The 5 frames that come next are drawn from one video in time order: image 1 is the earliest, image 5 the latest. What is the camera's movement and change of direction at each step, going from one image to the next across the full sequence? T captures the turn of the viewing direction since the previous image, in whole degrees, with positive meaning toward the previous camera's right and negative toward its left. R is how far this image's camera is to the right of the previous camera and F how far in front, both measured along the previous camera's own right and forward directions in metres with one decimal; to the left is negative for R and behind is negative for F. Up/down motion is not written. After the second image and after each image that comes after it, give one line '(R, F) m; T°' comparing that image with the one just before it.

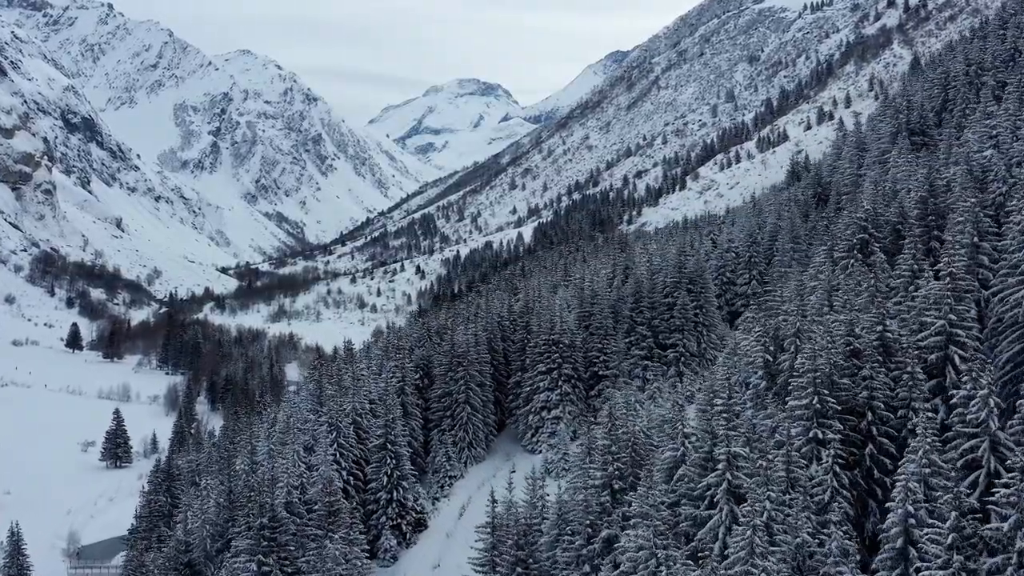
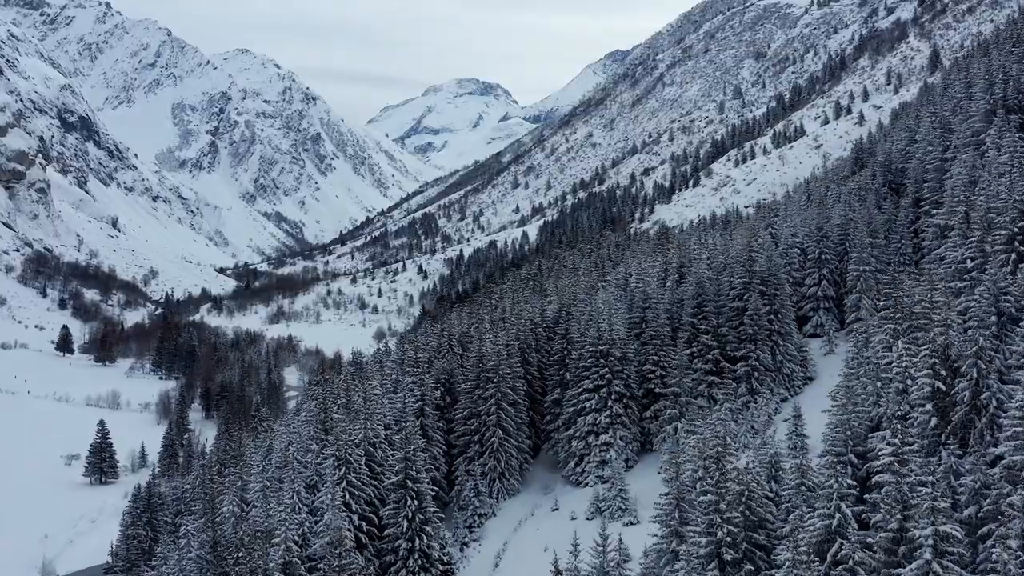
(-2.9, +9.6) m; 0°
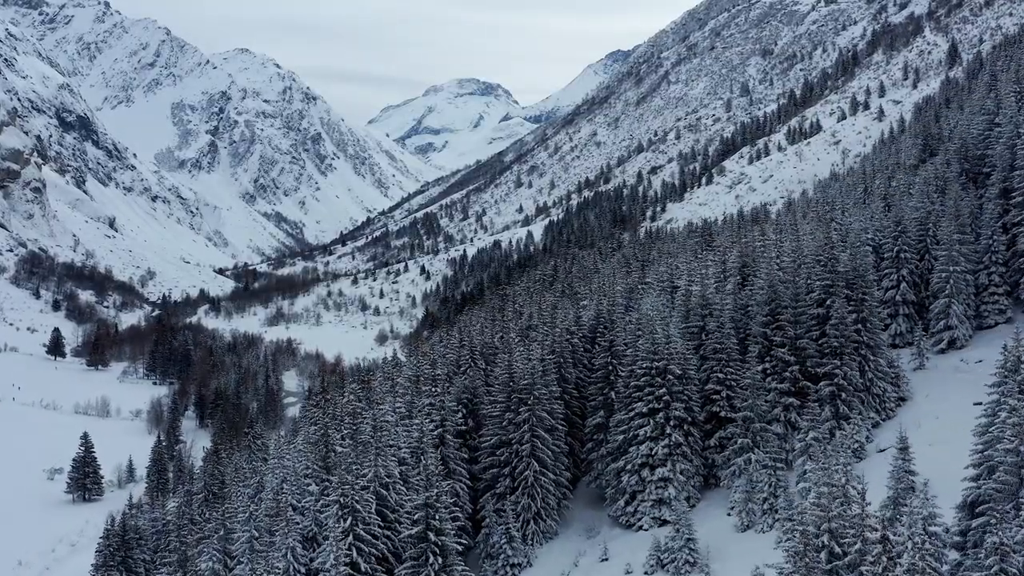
(-2.2, +8.4) m; 0°
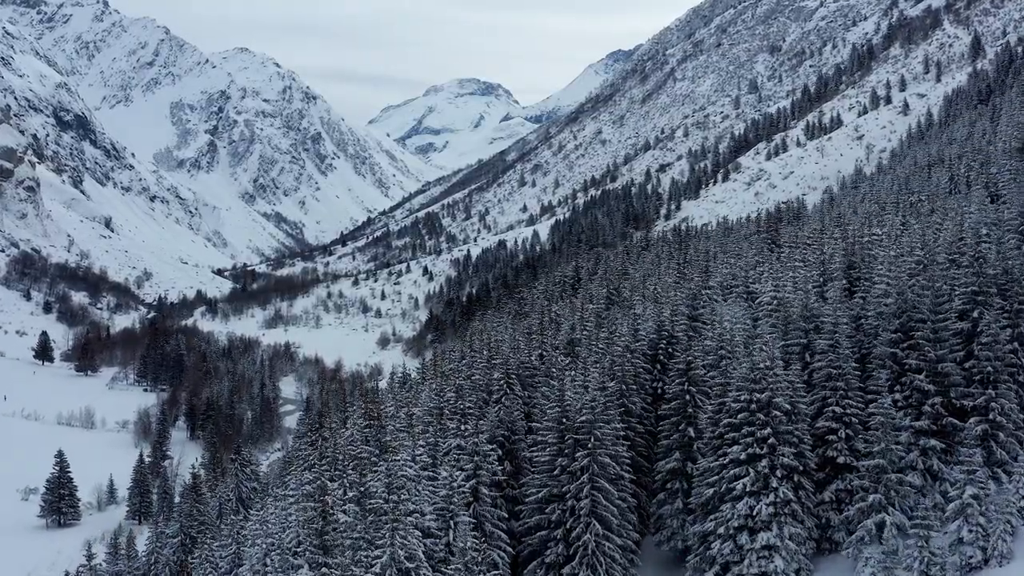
(-2.5, +10.1) m; 0°
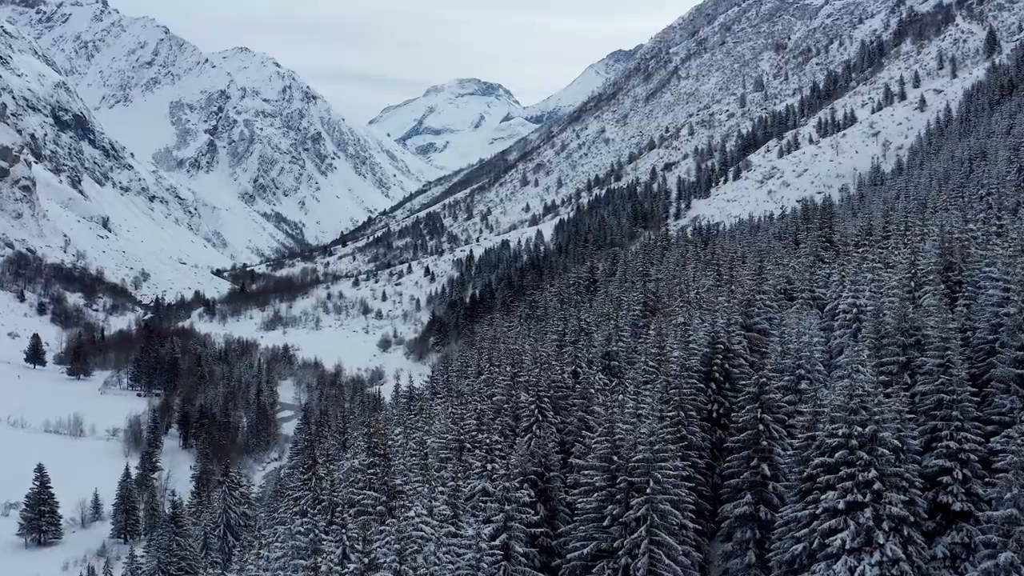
(-1.4, +6.4) m; 0°
